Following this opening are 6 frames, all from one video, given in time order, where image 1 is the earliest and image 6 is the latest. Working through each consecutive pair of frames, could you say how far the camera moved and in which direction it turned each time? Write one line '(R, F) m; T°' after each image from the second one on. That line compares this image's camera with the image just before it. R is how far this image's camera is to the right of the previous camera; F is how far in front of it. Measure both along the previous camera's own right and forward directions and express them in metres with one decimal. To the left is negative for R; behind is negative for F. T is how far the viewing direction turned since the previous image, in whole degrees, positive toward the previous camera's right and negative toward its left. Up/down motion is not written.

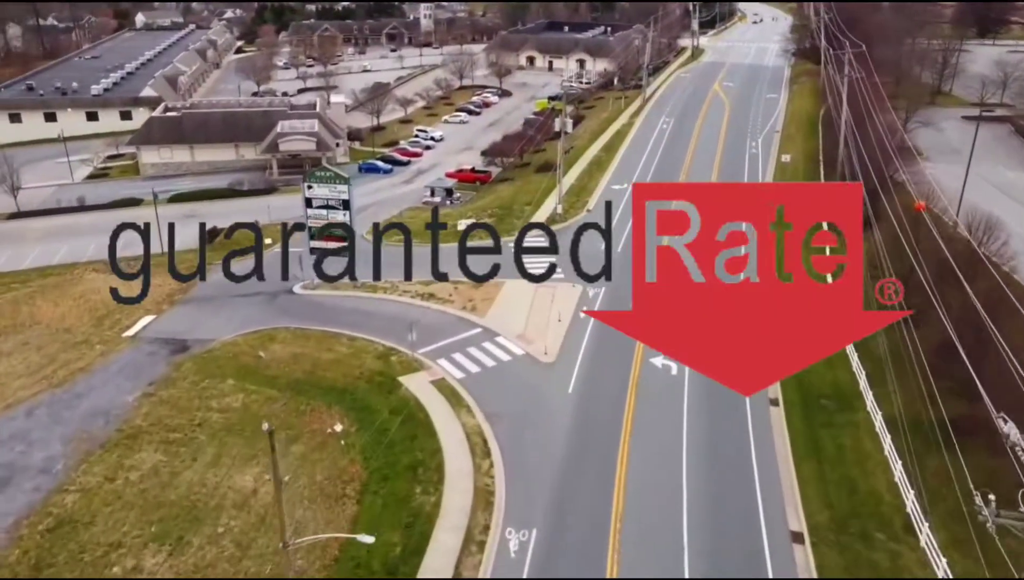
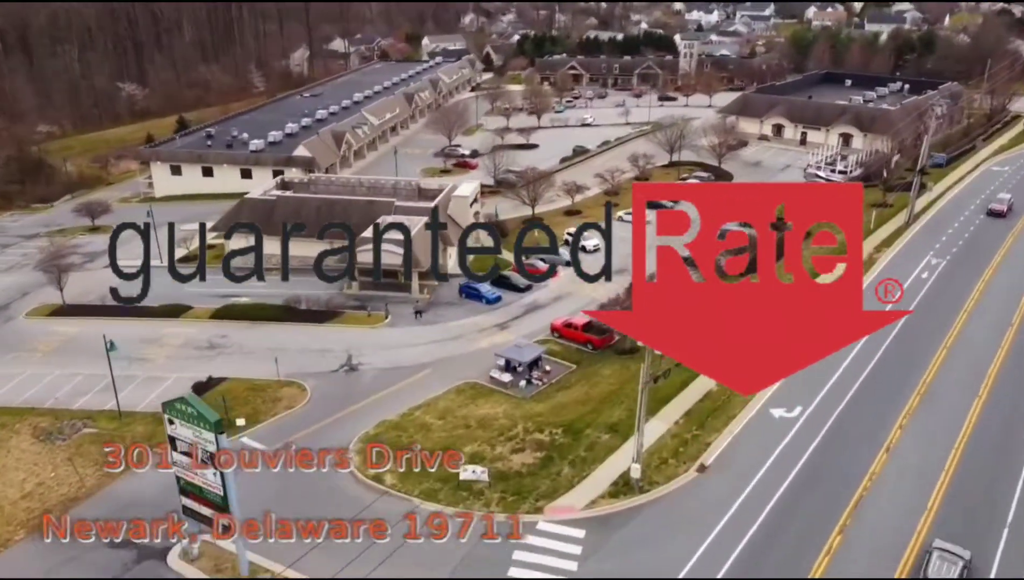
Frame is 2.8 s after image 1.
(+8.0, +20.3) m; -21°
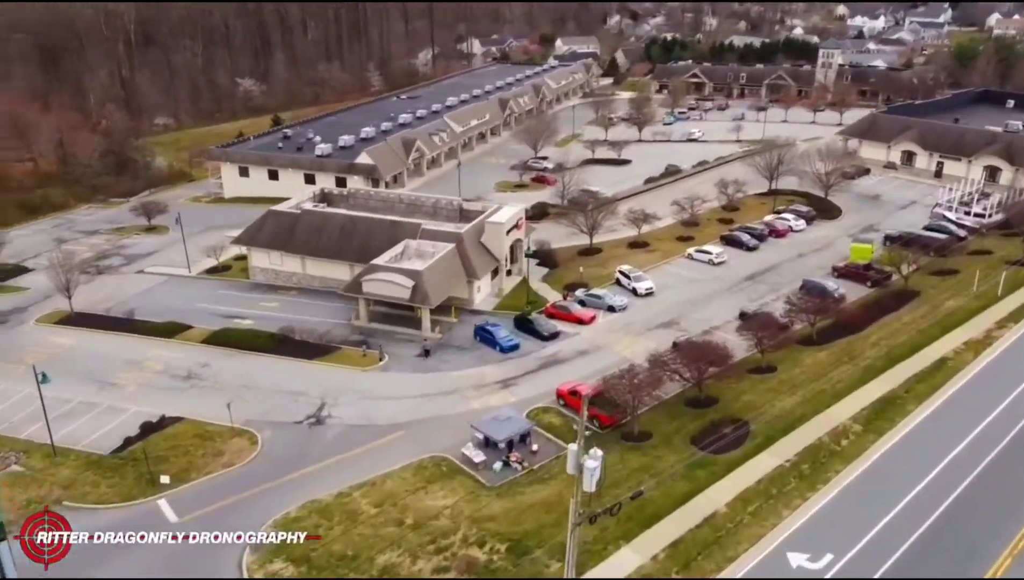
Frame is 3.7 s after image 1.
(+6.1, +7.4) m; -10°
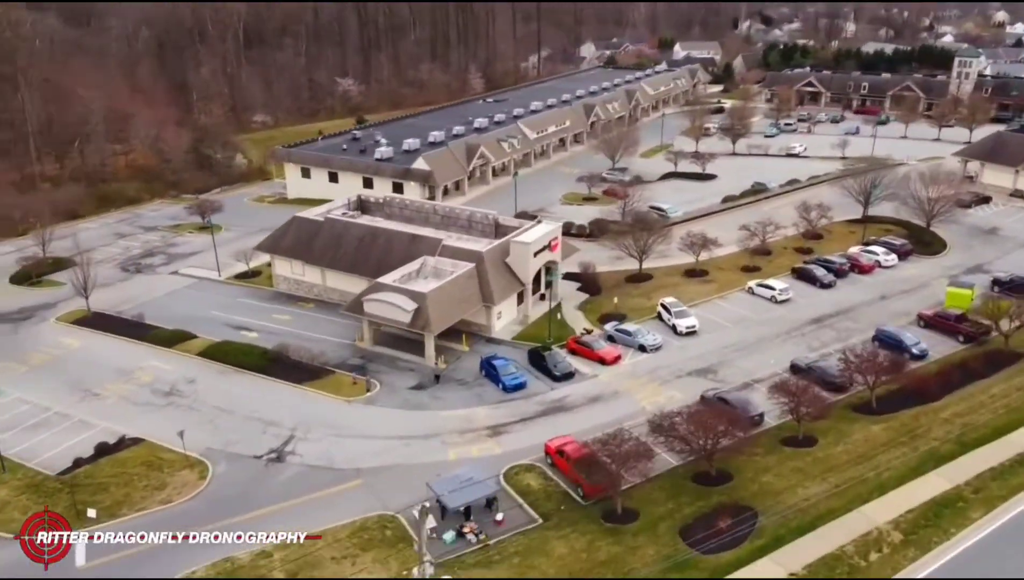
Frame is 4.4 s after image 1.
(+5.1, +5.2) m; -9°
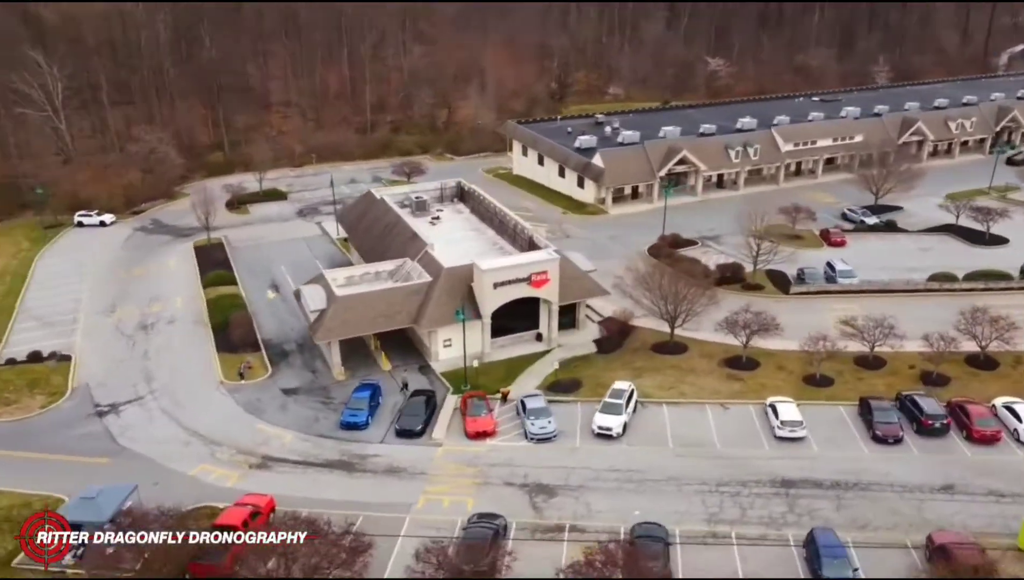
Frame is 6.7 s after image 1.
(+21.4, +13.1) m; -33°
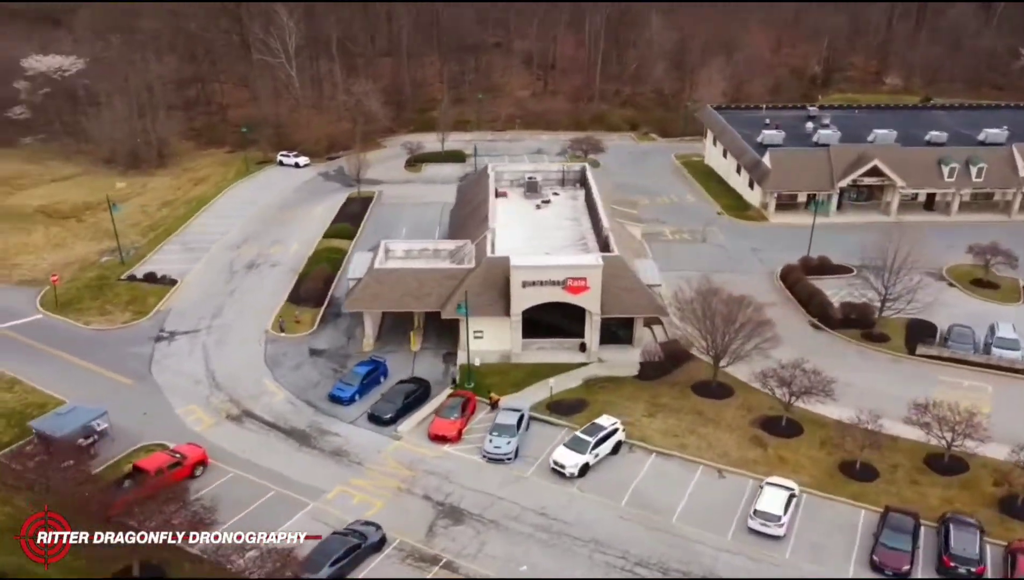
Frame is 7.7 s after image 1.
(+10.5, +4.5) m; -20°
